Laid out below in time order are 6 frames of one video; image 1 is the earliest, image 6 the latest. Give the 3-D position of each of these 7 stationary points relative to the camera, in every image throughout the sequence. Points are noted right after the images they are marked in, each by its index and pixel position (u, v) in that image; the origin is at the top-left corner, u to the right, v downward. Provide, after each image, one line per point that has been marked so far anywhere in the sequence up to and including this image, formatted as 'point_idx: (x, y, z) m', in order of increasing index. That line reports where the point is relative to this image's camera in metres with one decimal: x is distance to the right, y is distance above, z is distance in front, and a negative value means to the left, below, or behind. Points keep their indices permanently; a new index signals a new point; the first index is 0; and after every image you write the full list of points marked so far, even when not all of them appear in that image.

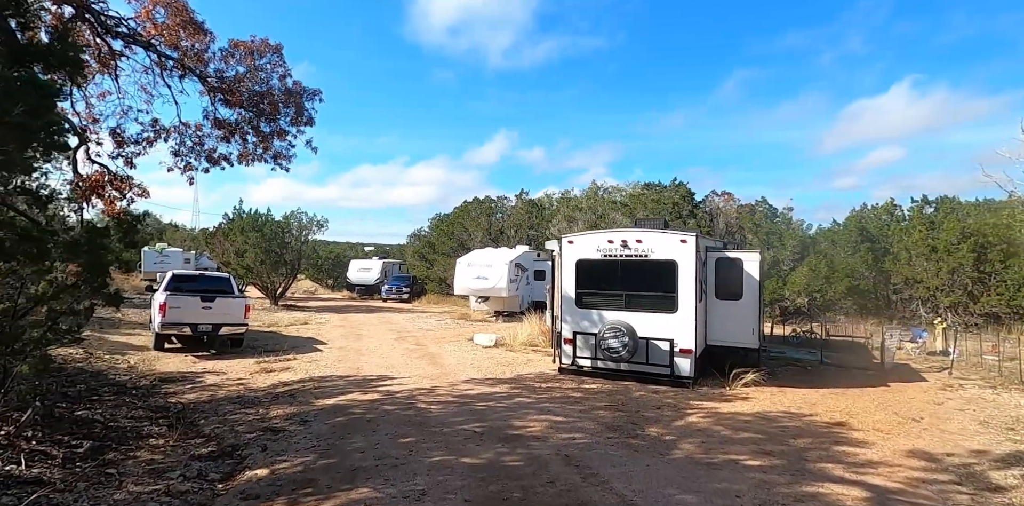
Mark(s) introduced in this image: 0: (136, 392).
0: (-6.4, -2.4, +9.9) m
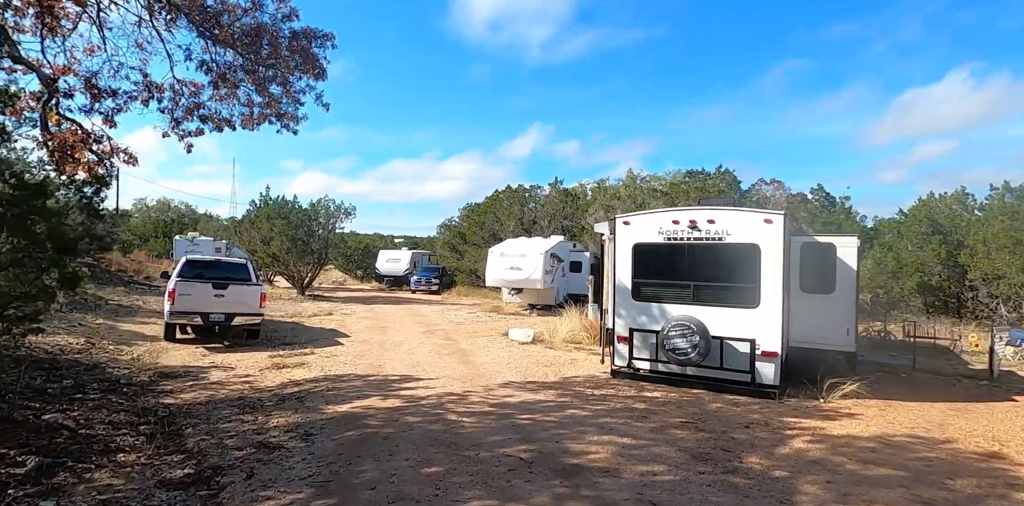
0: (-5.7, -2.1, +8.7) m
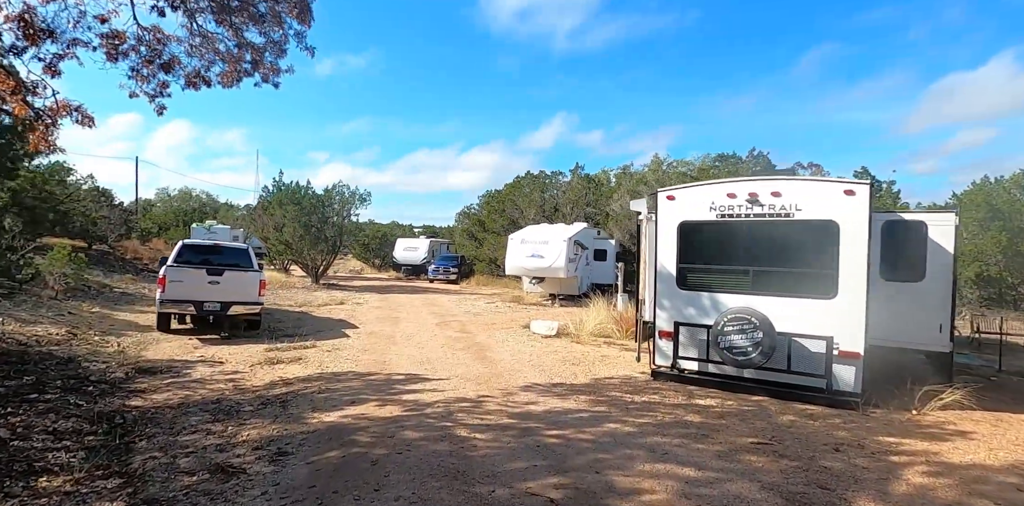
0: (-5.4, -1.8, +7.6) m
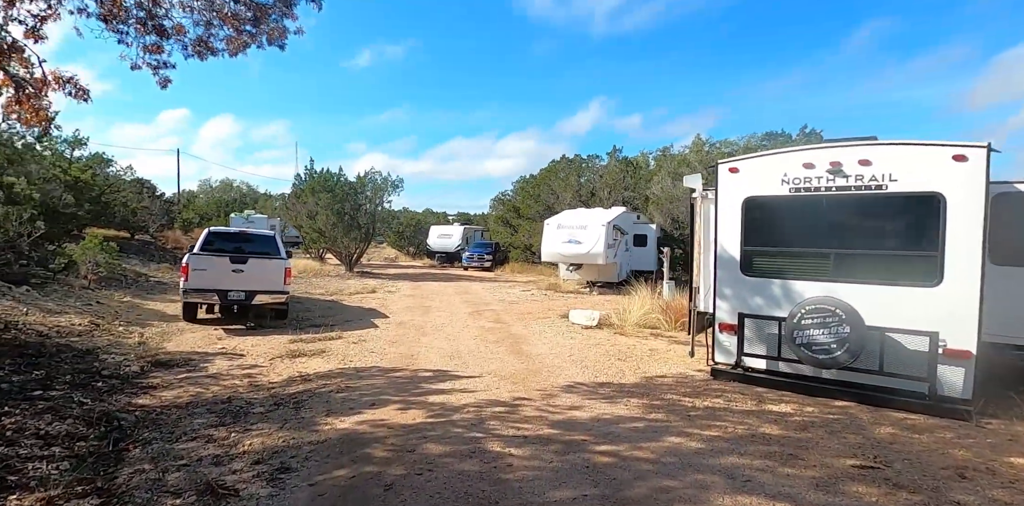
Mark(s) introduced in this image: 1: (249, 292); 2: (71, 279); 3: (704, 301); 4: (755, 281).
0: (-5.0, -1.6, +7.1) m
1: (-5.2, -0.8, +11.5) m
2: (-11.3, -0.7, +15.0) m
3: (+2.6, -0.6, +7.8) m
4: (+2.7, -0.3, +6.5) m
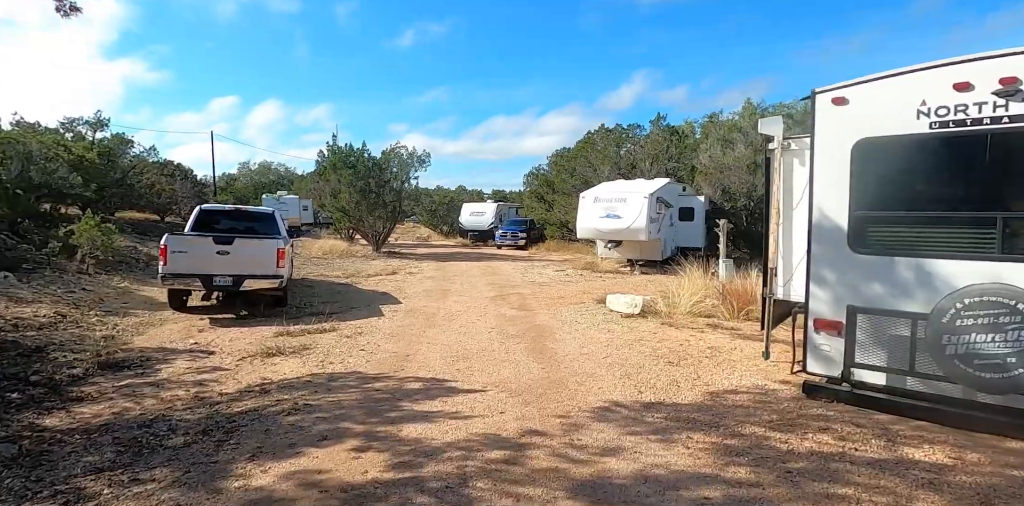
0: (-4.8, -1.4, +5.7) m
1: (-4.7, -0.4, +10.1) m
2: (-10.6, -0.2, +13.9) m
3: (+2.7, -0.3, +5.9) m
4: (+2.8, 0.0, +4.5) m
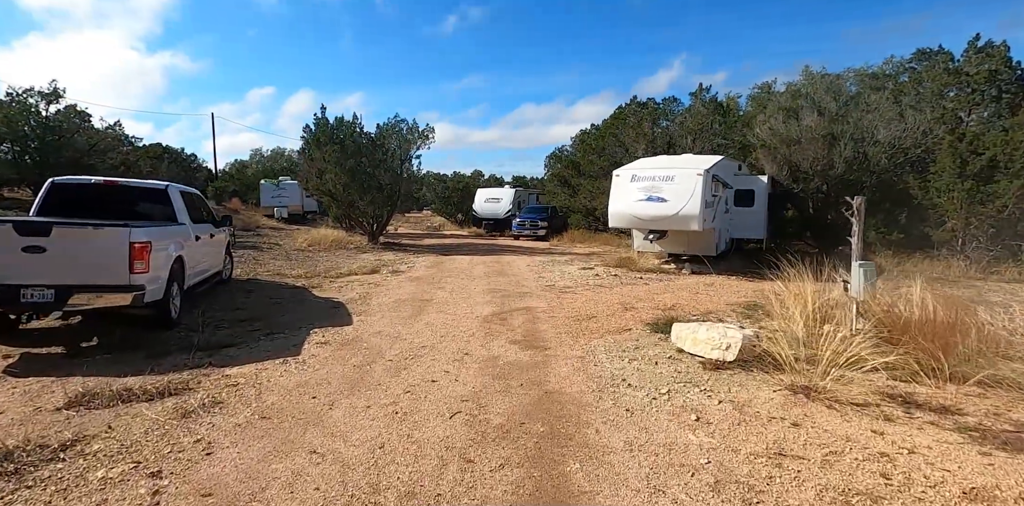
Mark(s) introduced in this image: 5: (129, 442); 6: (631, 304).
0: (-5.0, -1.5, +1.8) m
1: (-4.7, -0.4, +6.2) m
2: (-10.5, -0.1, +10.3) m
3: (+2.6, -0.4, +1.7) m
4: (+2.5, -0.1, +0.3) m
5: (-2.5, -1.2, +3.8) m
6: (+1.8, -0.8, +8.8) m
